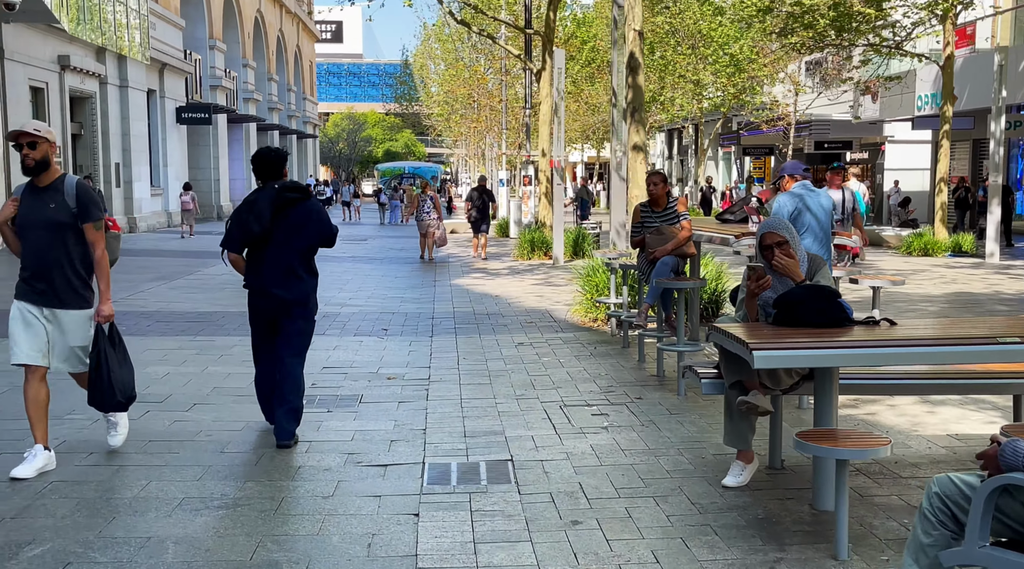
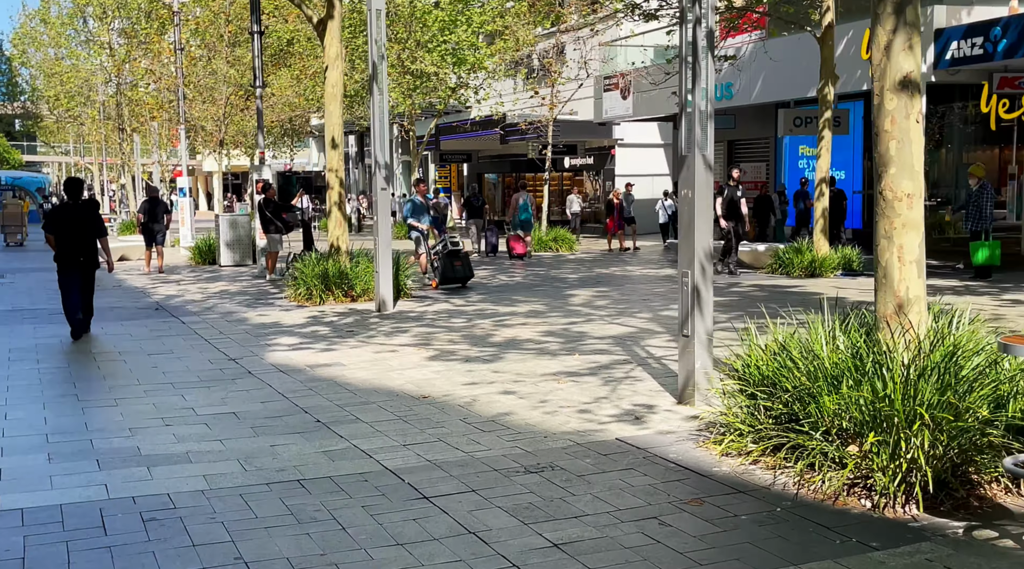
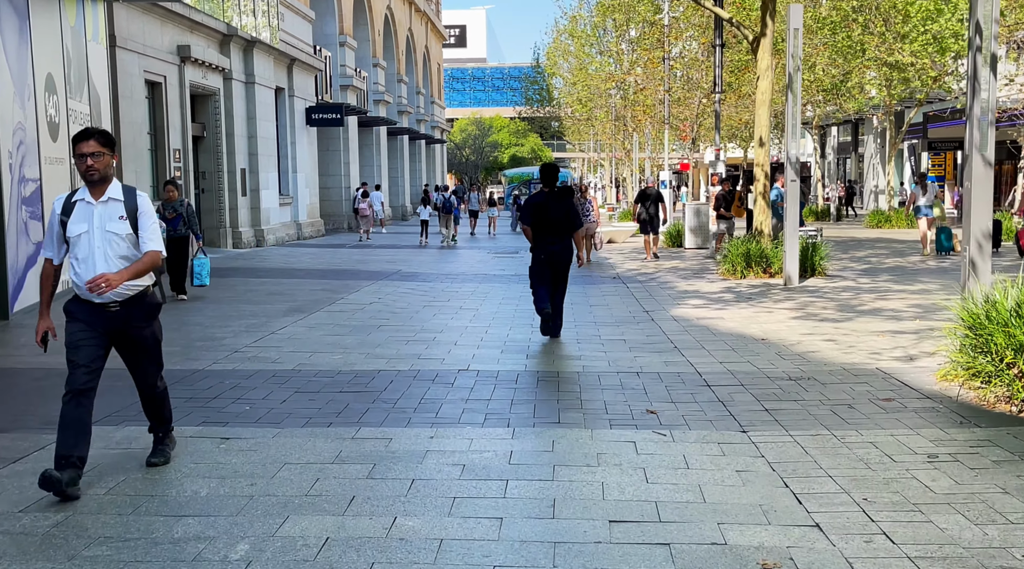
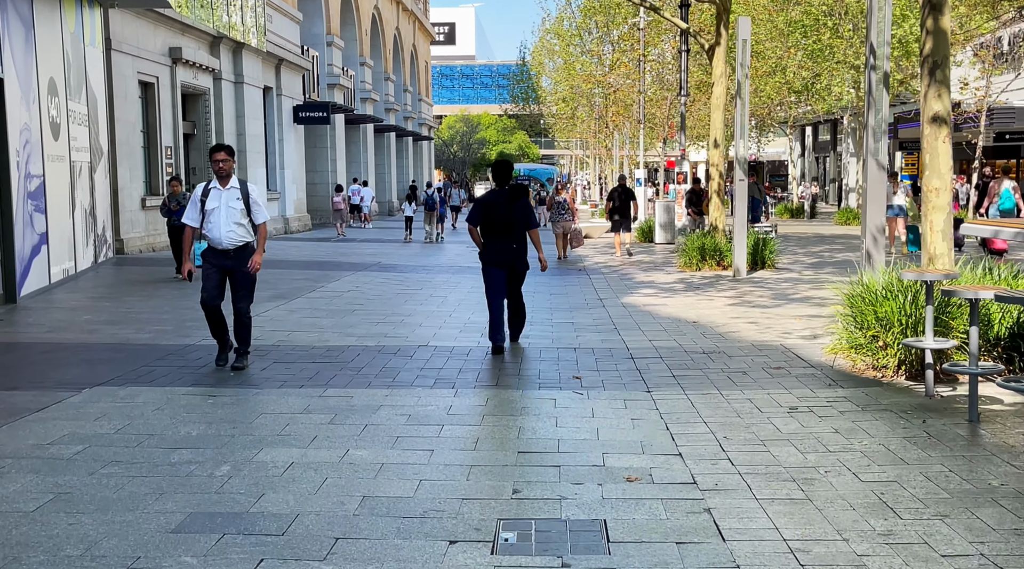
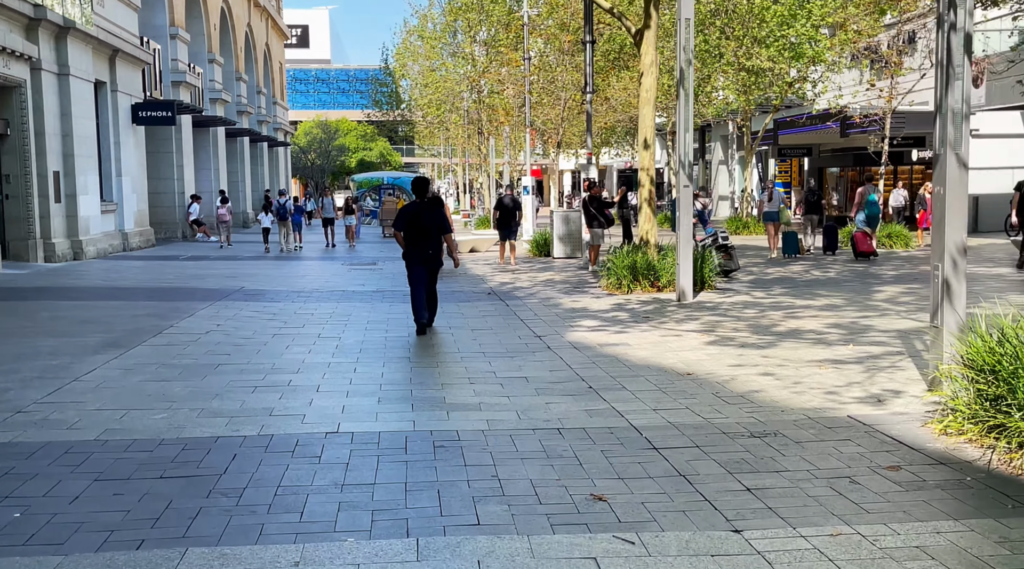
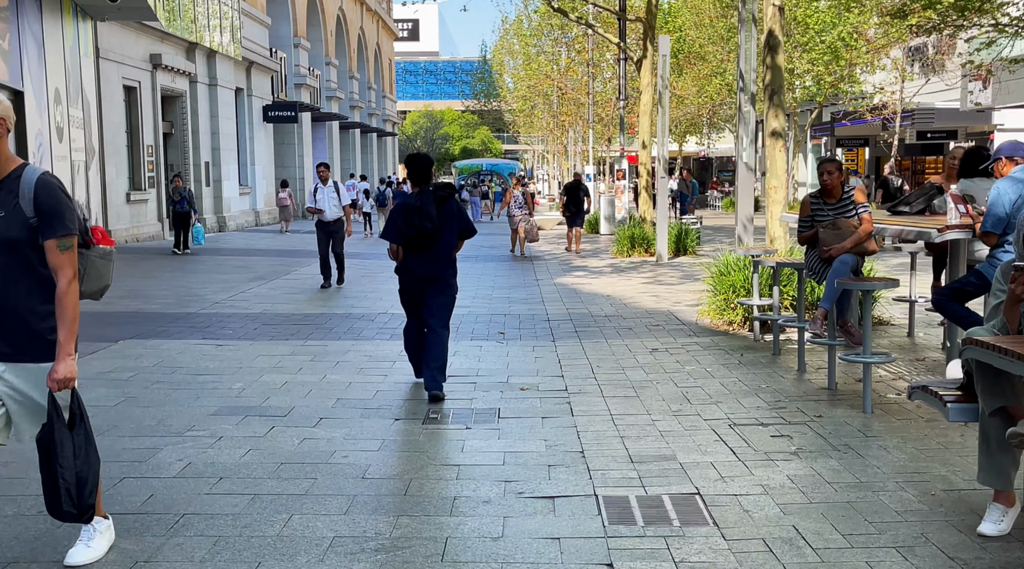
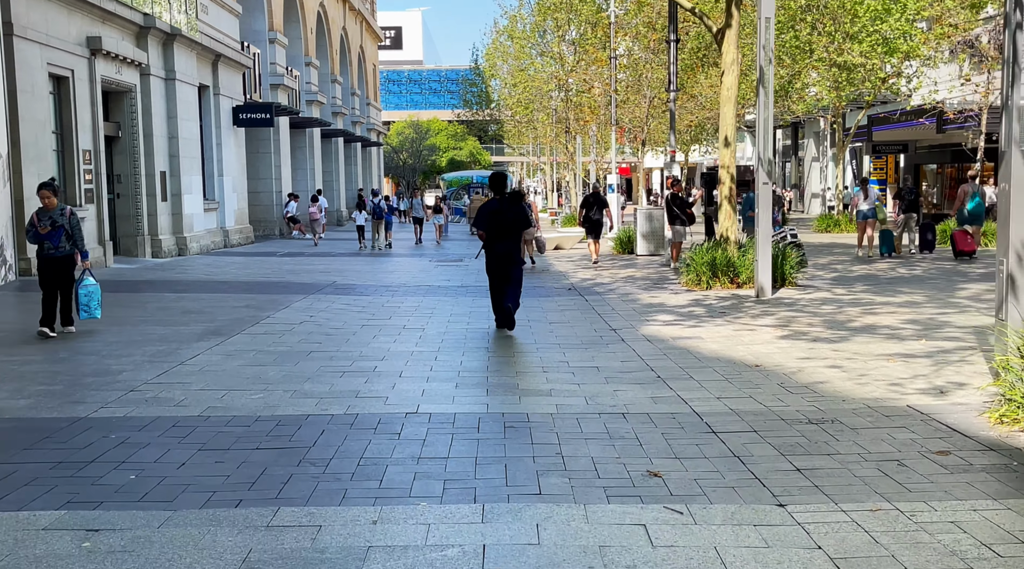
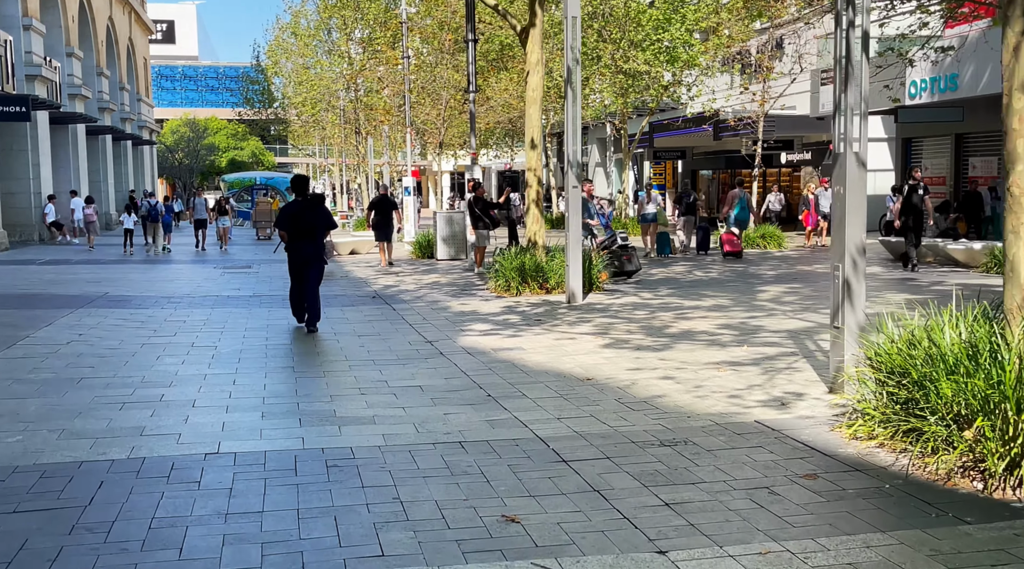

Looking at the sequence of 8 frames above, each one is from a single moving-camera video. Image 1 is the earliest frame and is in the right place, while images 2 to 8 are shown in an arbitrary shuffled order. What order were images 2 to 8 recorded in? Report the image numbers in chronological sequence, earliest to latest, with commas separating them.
6, 4, 3, 7, 5, 8, 2
